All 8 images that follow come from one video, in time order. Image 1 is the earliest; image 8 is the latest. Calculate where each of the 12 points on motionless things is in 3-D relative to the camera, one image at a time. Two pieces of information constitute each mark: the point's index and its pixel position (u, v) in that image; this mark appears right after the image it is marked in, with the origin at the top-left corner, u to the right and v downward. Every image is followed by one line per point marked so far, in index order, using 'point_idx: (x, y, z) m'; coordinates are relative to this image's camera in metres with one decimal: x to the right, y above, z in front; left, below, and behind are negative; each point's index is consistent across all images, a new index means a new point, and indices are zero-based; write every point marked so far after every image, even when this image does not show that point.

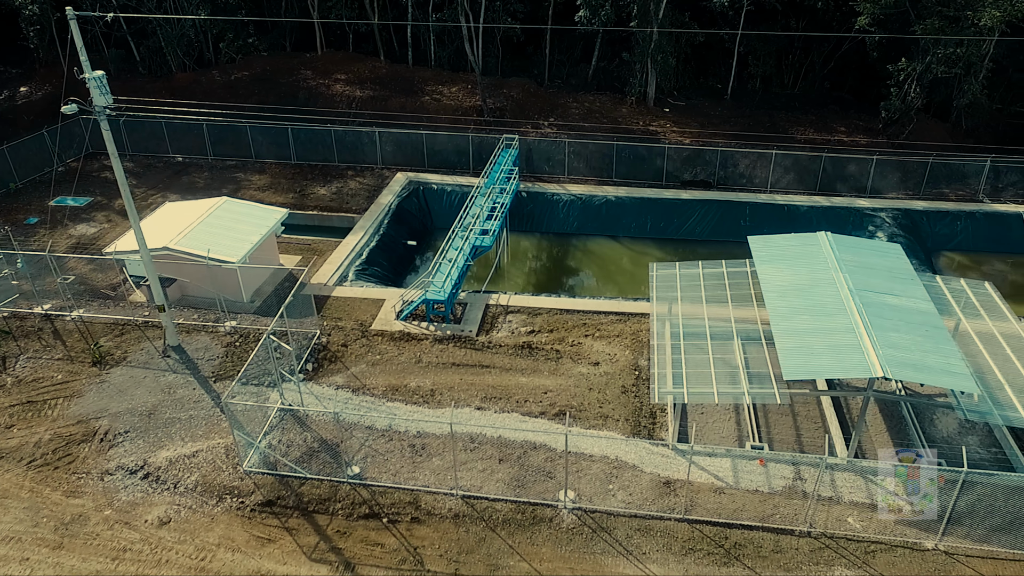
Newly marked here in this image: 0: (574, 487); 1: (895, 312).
0: (+1.0, -3.3, +11.7) m
1: (+7.1, -0.4, +12.8) m
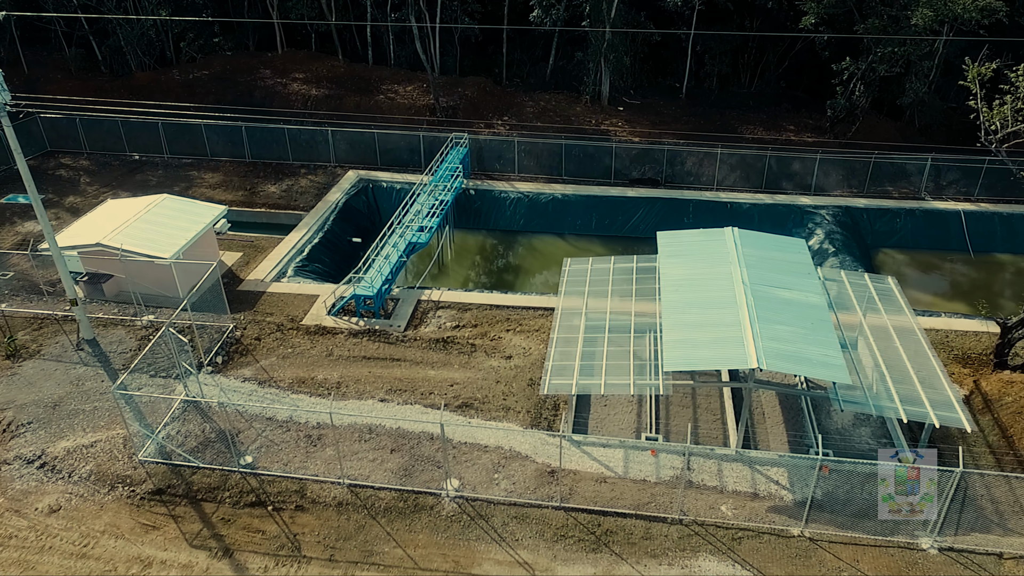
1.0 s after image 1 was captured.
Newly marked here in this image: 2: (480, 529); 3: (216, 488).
0: (-0.9, -3.2, +11.9) m
1: (+5.2, -0.3, +13.1) m
2: (-0.5, -3.8, +11.0) m
3: (-5.0, -3.4, +11.7) m
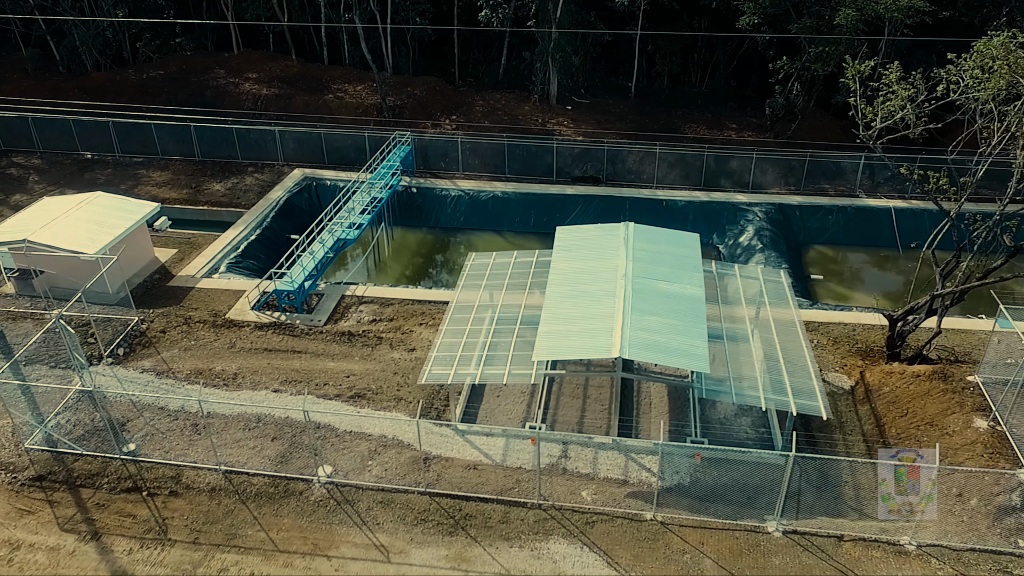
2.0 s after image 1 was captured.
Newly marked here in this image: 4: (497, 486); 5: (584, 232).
0: (-3.2, -3.1, +12.3) m
1: (+2.9, -0.2, +13.4) m
2: (-2.8, -3.7, +11.4) m
3: (-7.3, -3.3, +12.1) m
4: (-0.3, -3.4, +11.8) m
5: (+1.6, +1.3, +15.8) m
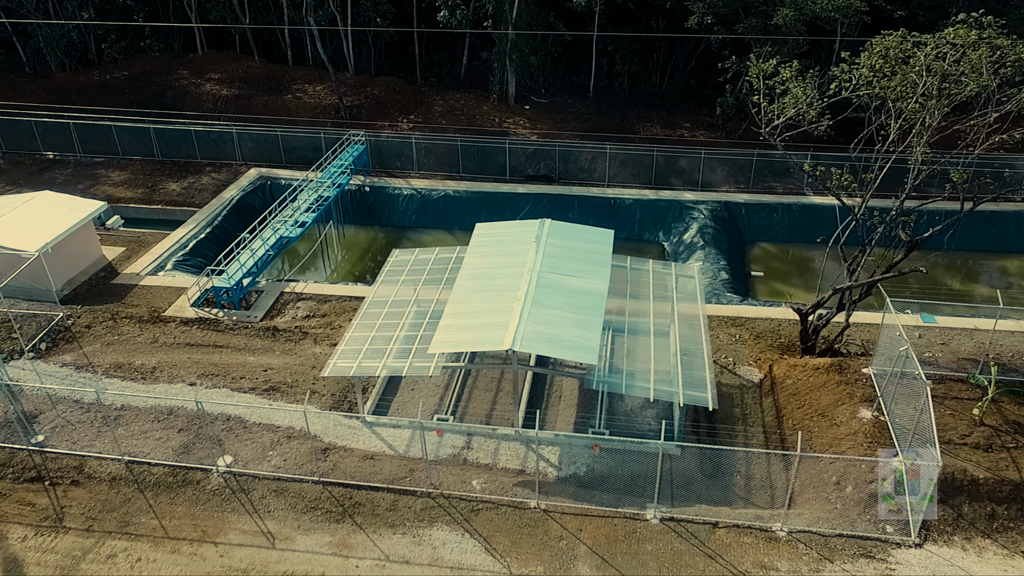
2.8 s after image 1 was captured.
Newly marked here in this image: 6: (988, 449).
0: (-5.0, -3.0, +12.5) m
1: (+1.0, -0.1, +13.7) m
2: (-4.6, -3.6, +11.7) m
3: (-9.1, -3.2, +12.4) m
4: (-2.1, -3.3, +12.0) m
5: (-0.2, +1.4, +16.0) m
6: (+8.0, -2.7, +11.7) m
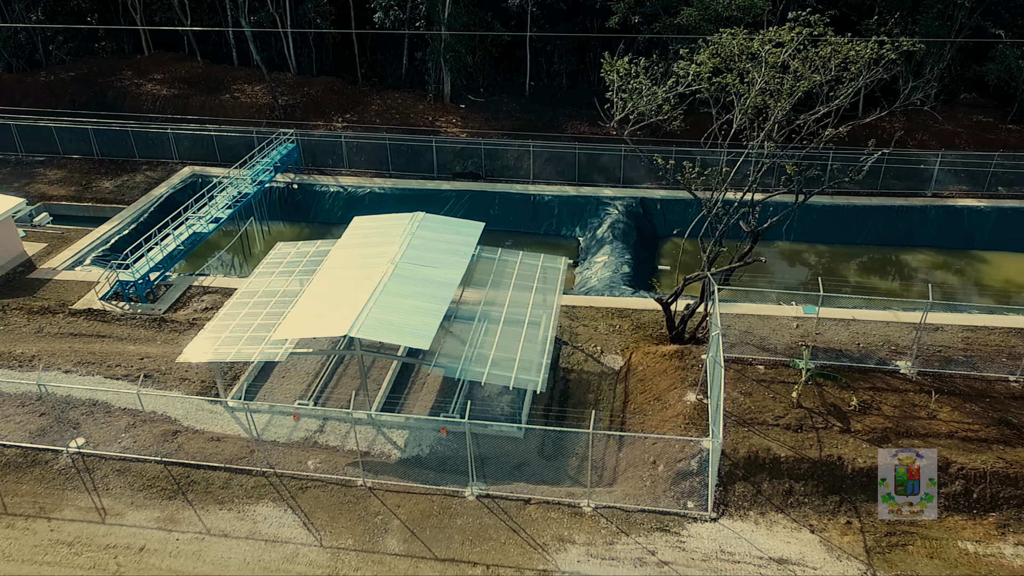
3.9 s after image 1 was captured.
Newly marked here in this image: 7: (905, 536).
0: (-8.0, -2.8, +13.1) m
1: (-1.9, +0.1, +14.2) m
2: (-7.6, -3.4, +12.2) m
3: (-12.1, -3.0, +12.9) m
4: (-5.1, -3.0, +12.6) m
5: (-3.2, +1.6, +16.6) m
6: (+5.0, -2.5, +12.2) m
7: (+6.1, -3.9, +10.8) m
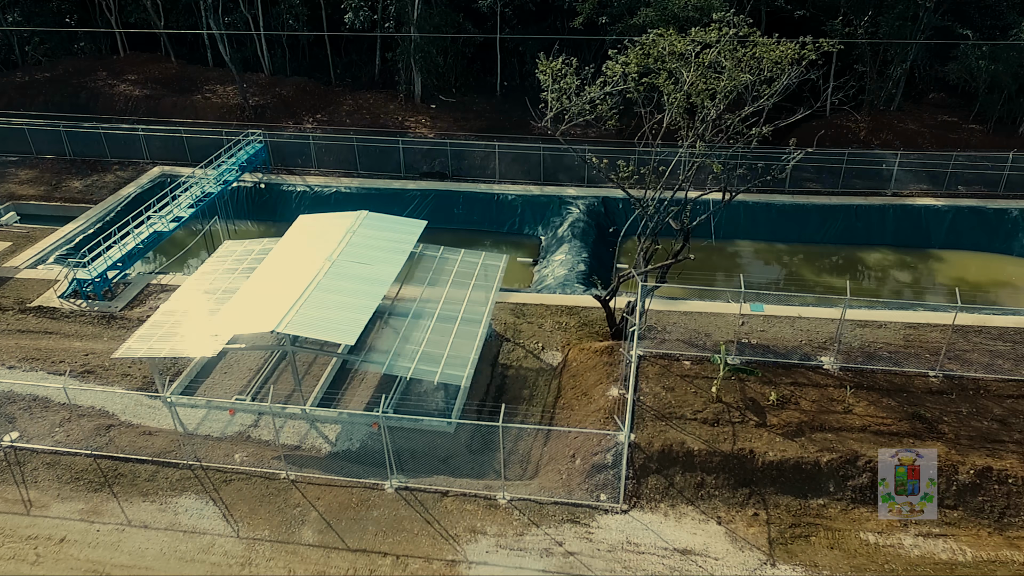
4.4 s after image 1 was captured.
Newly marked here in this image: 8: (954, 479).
0: (-9.4, -2.7, +13.3) m
1: (-3.3, +0.2, +14.5) m
2: (-9.0, -3.3, +12.4) m
3: (-13.5, -2.9, +13.2) m
4: (-6.5, -3.0, +12.8) m
5: (-4.6, +1.6, +16.8) m
6: (+3.6, -2.4, +12.4) m
7: (+4.7, -3.8, +11.0) m
8: (+7.2, -3.1, +11.3) m
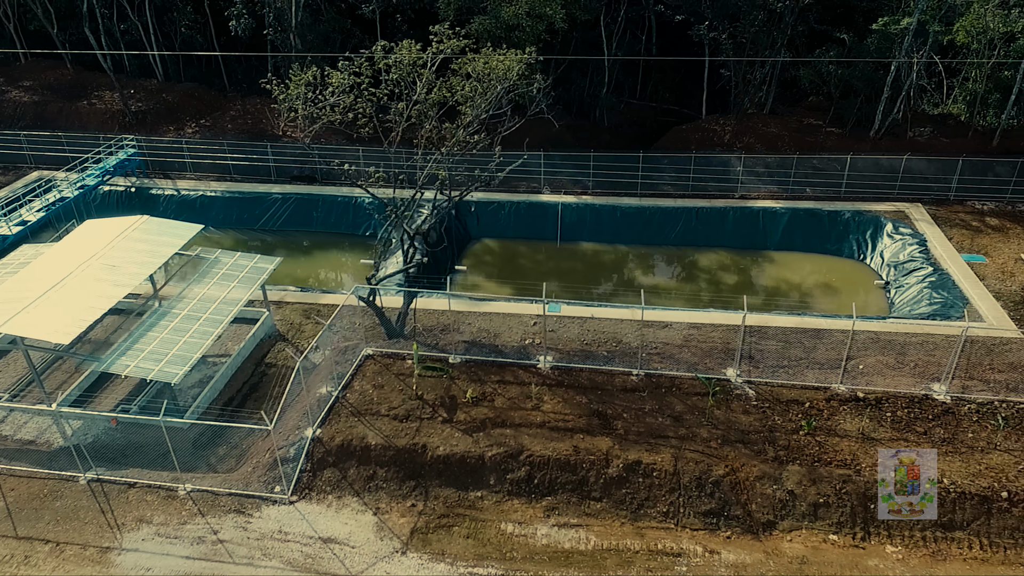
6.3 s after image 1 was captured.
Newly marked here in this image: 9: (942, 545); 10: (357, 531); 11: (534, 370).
0: (-15.0, -2.8, +14.0) m
1: (-8.9, +0.2, +15.1) m
2: (-14.6, -3.4, +13.1) m
3: (-19.1, -2.9, +13.9) m
4: (-12.1, -3.0, +13.5) m
5: (-10.2, +1.6, +17.4) m
6: (-2.0, -2.5, +12.9) m
7: (-0.9, -3.8, +11.6) m
8: (+1.6, -3.2, +11.9) m
9: (+6.7, -4.0, +10.8) m
10: (-2.5, -4.0, +11.4) m
11: (+0.5, -1.7, +14.1) m
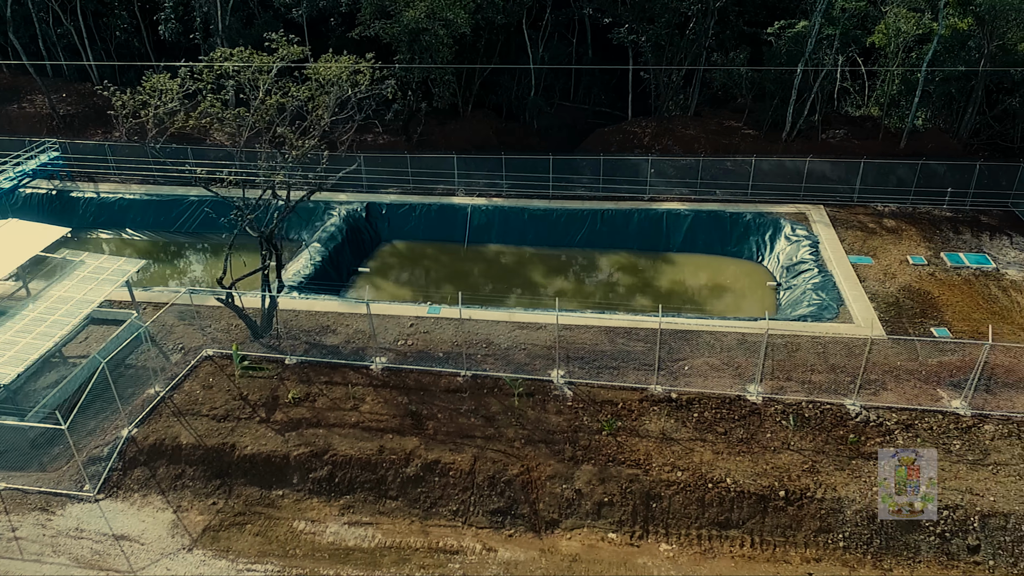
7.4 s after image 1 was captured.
0: (-18.5, -2.8, +14.3) m
1: (-12.4, +0.1, +15.3) m
2: (-18.1, -3.4, +13.4) m
3: (-22.6, -3.0, +14.2) m
4: (-15.6, -3.1, +13.7) m
5: (-13.6, +1.6, +17.7) m
6: (-5.5, -2.5, +13.1) m
7: (-4.4, -3.9, +11.8) m
8: (-1.9, -3.2, +12.0) m
9: (+3.2, -4.0, +10.9) m
10: (-6.0, -4.0, +11.6) m
11: (-3.0, -1.7, +14.3) m
